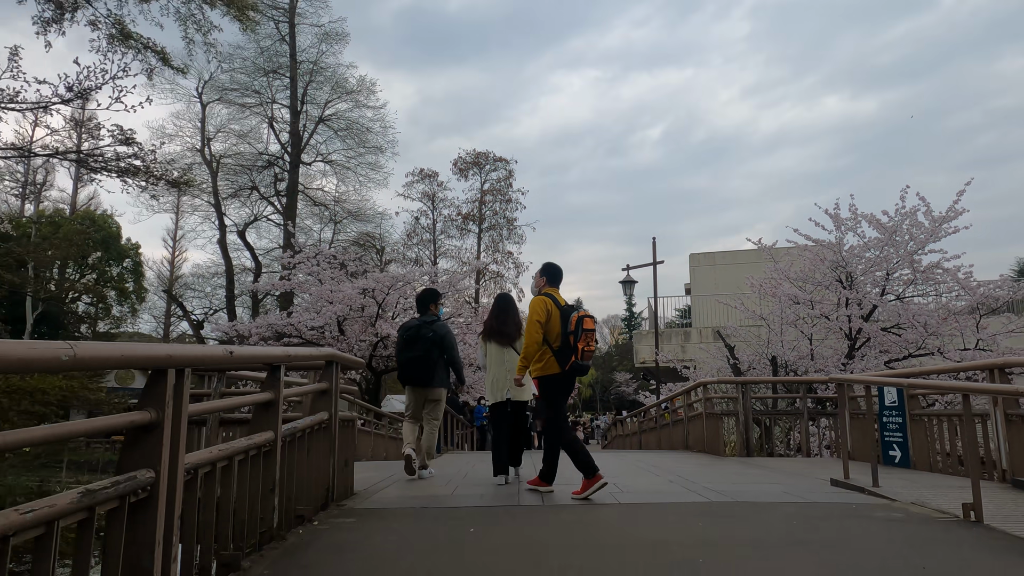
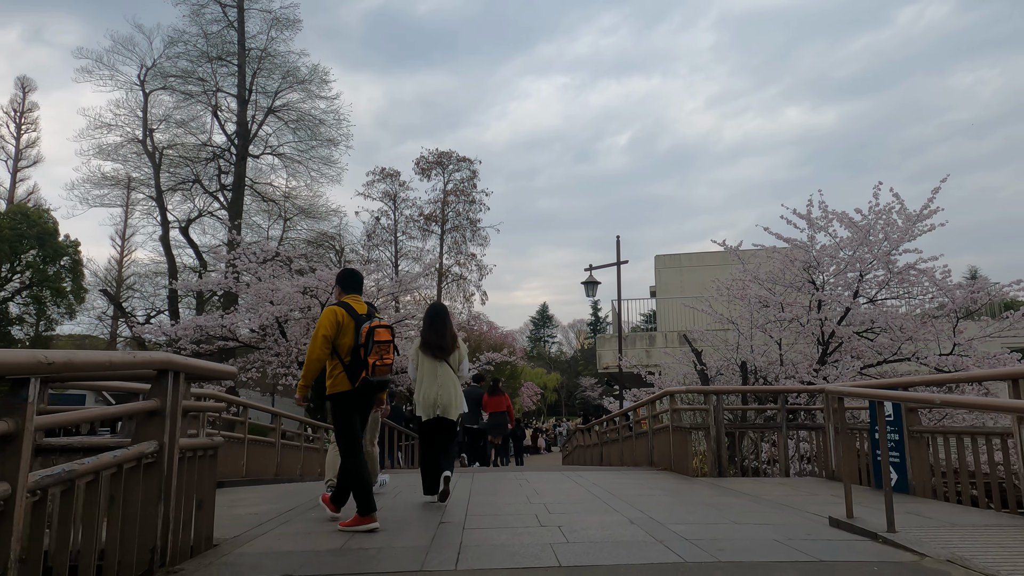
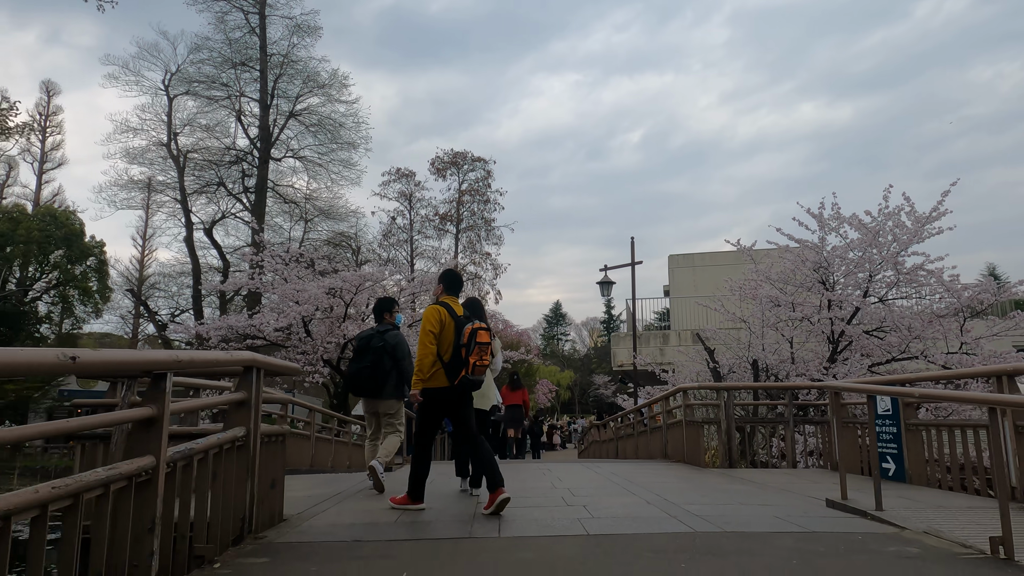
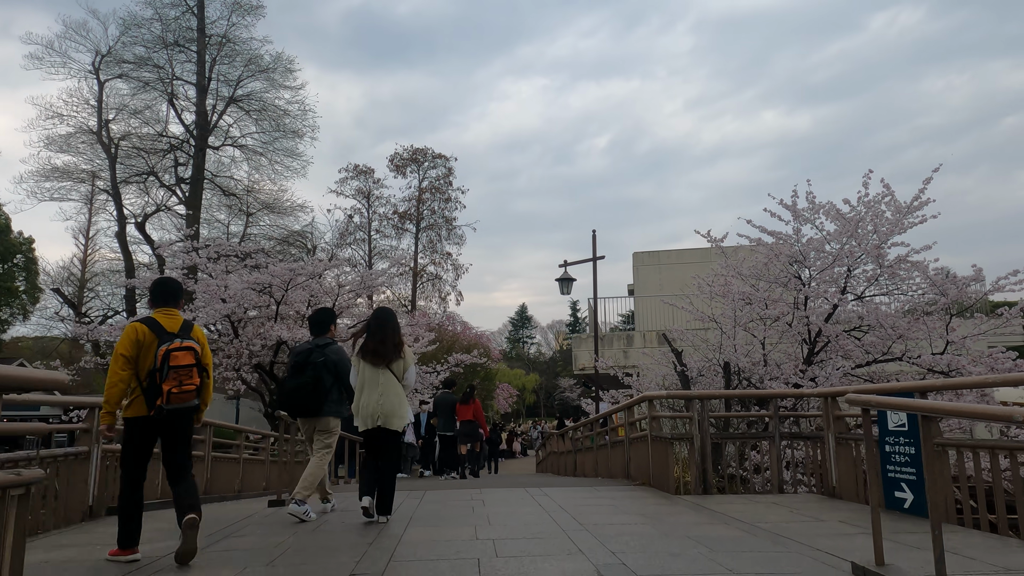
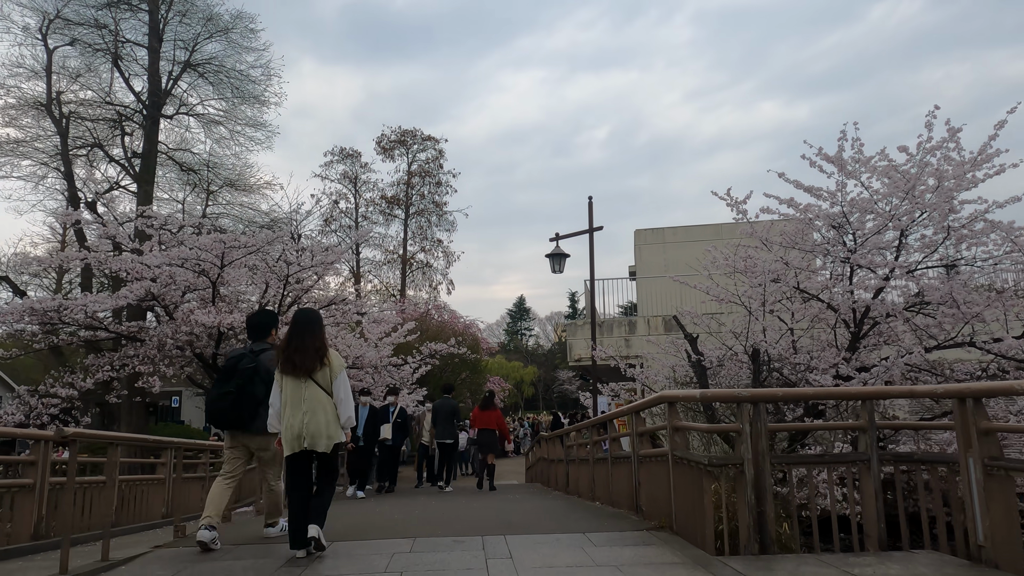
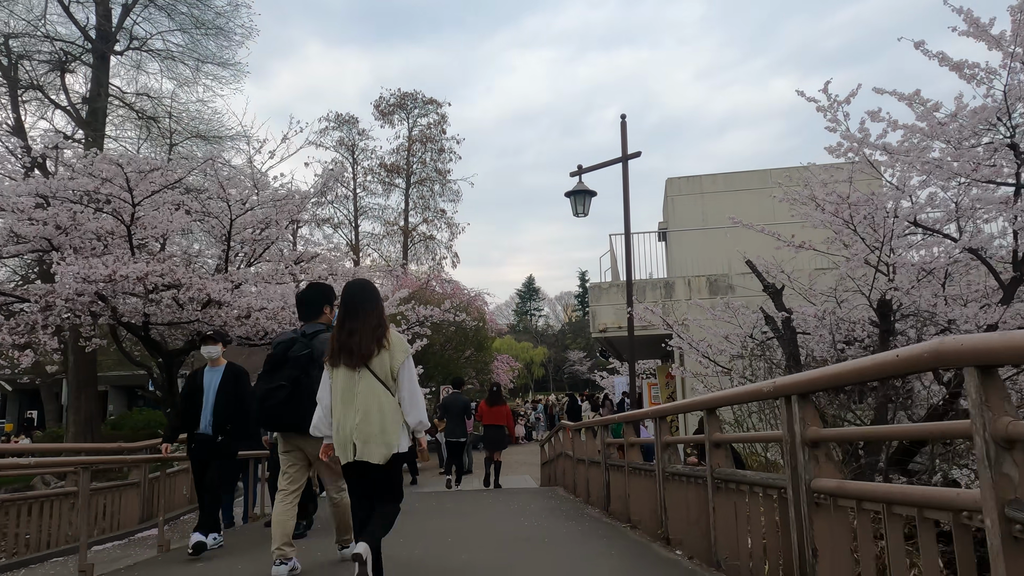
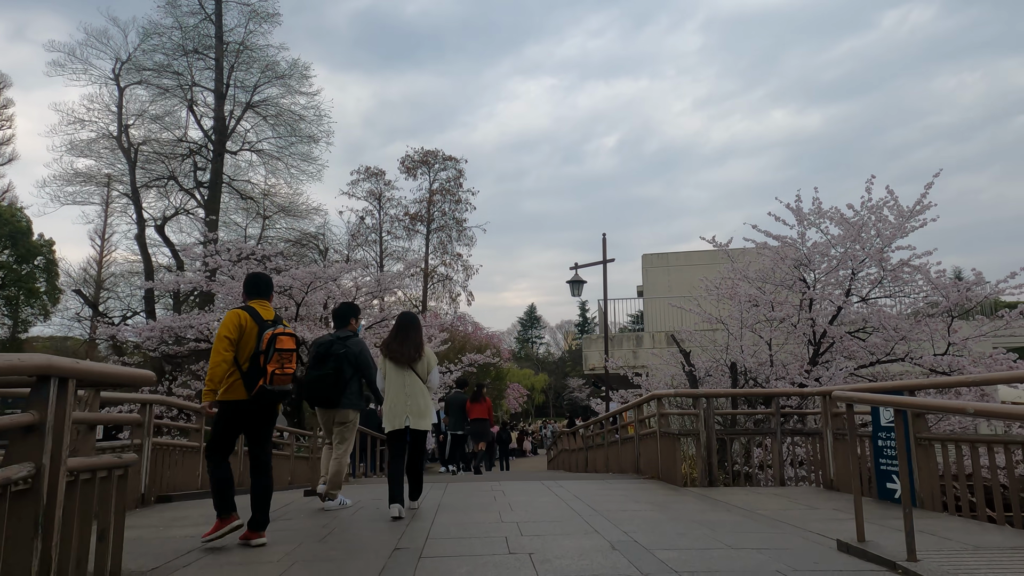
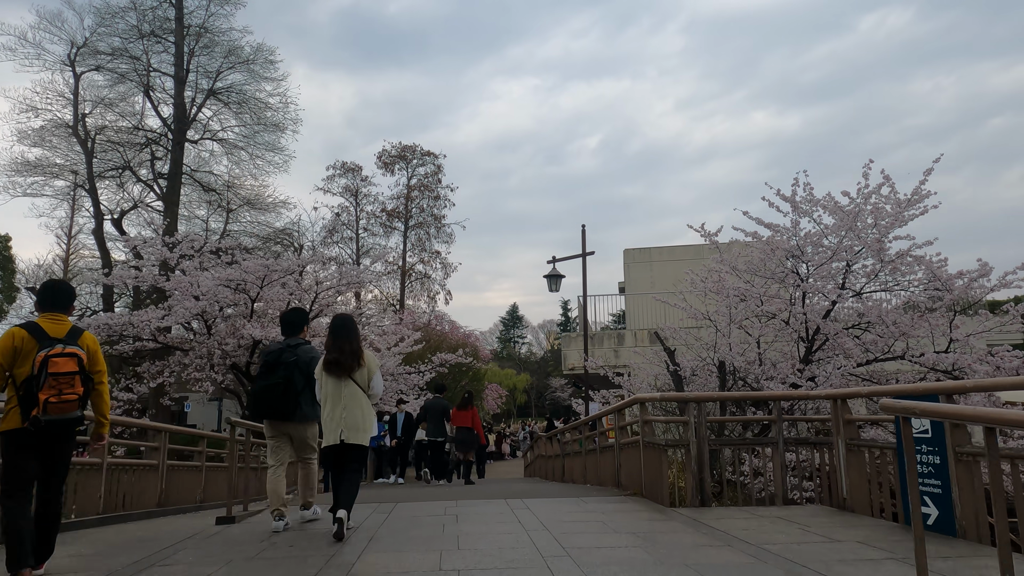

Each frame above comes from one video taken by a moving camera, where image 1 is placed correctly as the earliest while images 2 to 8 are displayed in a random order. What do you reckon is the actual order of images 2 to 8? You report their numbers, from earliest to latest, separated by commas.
3, 2, 7, 4, 8, 5, 6
